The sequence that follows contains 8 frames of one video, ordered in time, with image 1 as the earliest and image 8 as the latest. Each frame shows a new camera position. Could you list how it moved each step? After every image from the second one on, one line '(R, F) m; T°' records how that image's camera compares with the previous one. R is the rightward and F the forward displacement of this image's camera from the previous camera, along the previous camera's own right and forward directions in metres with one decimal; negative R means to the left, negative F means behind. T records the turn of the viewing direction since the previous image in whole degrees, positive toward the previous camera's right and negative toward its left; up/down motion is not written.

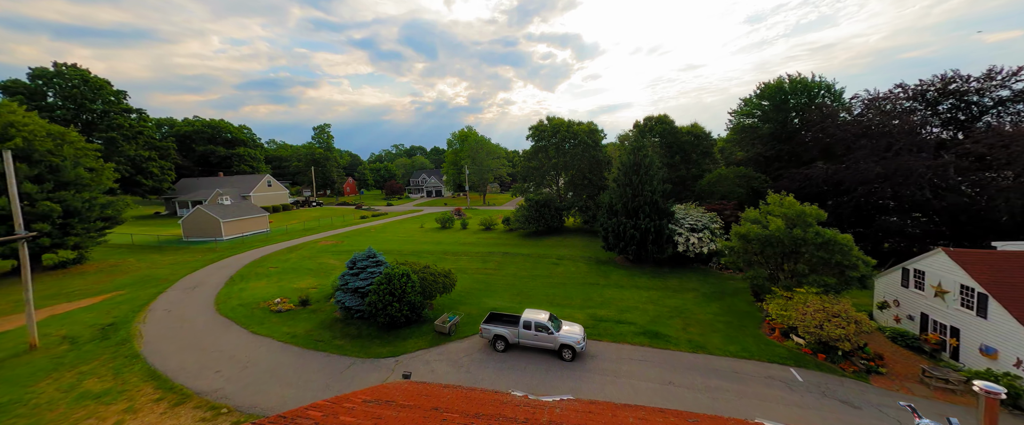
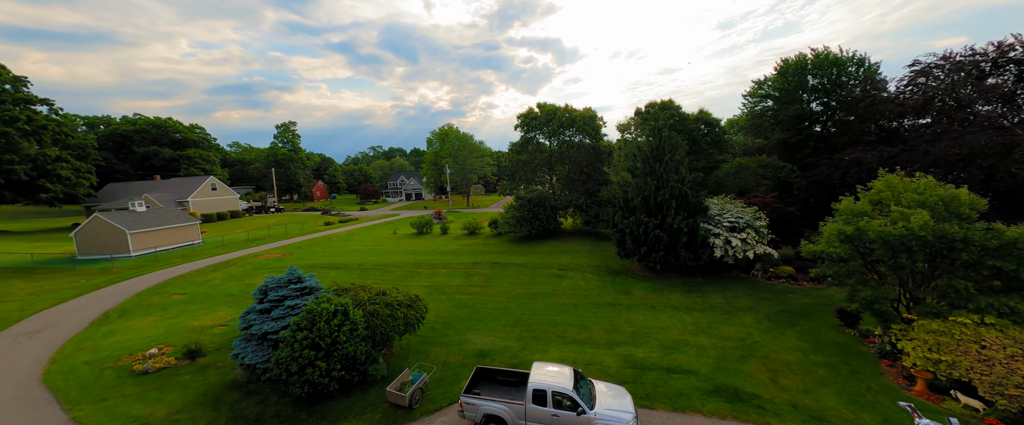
(-0.3, +5.0) m; +3°
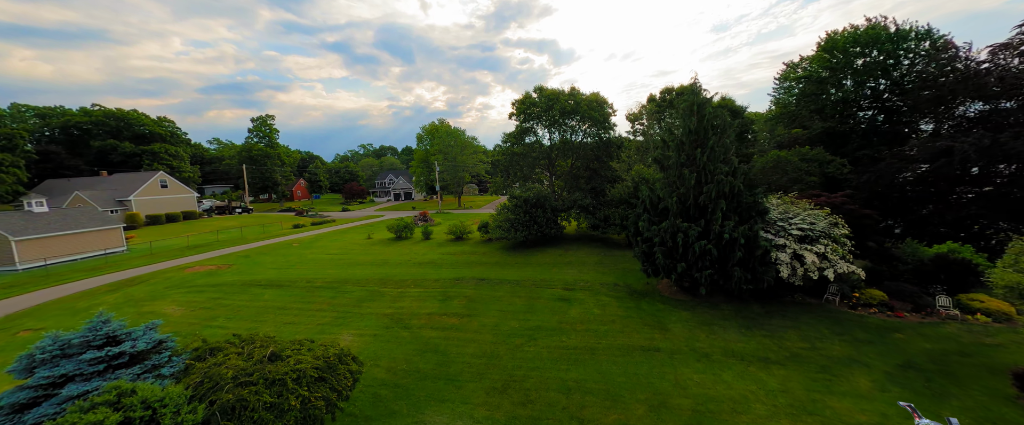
(+0.2, +4.5) m; +1°
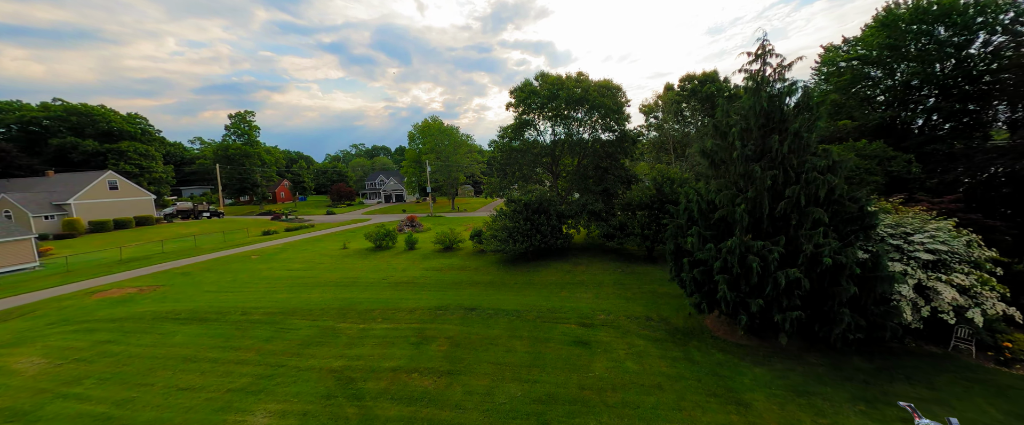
(-0.1, +3.8) m; 0°
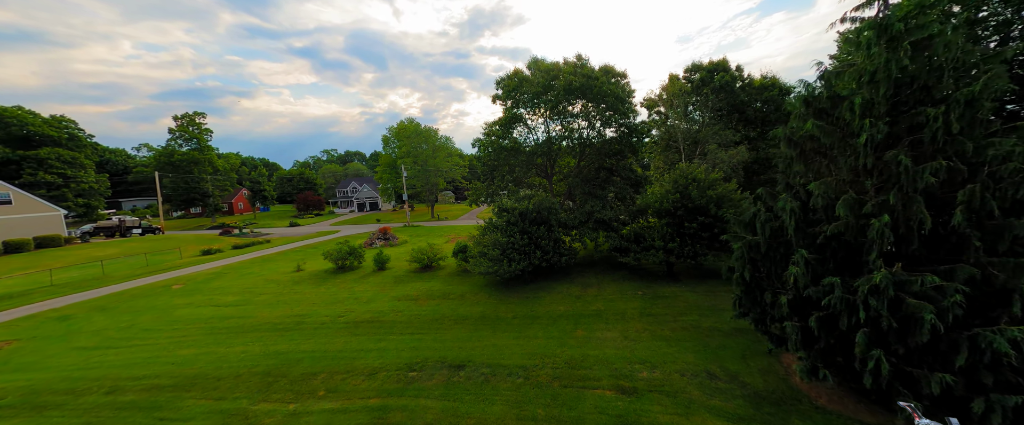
(-0.5, +3.7) m; +3°
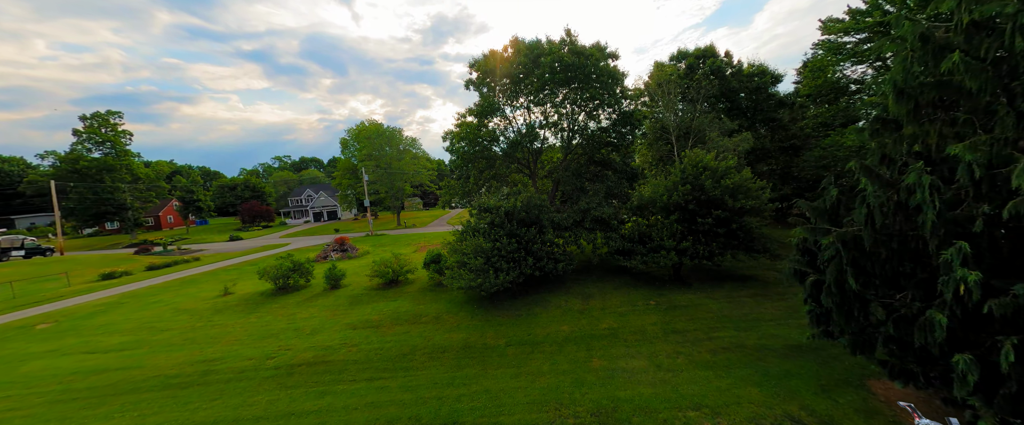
(-0.6, +2.8) m; +5°
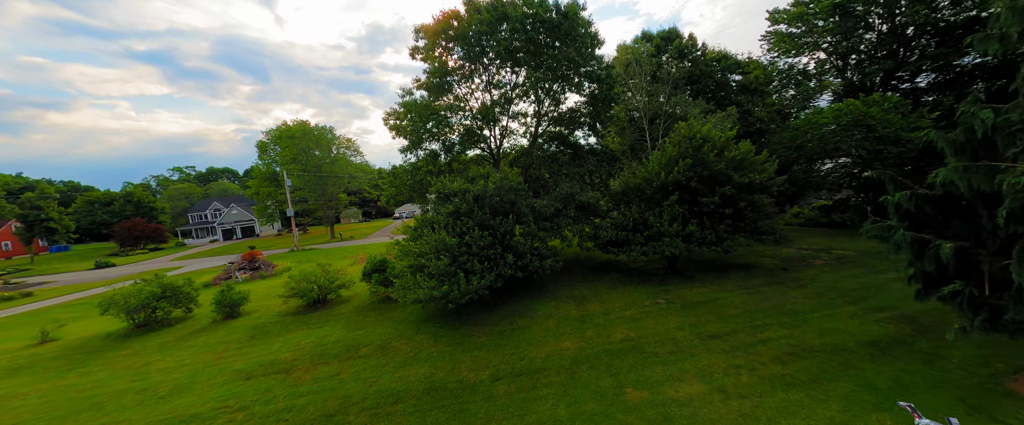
(-0.7, +3.1) m; +9°
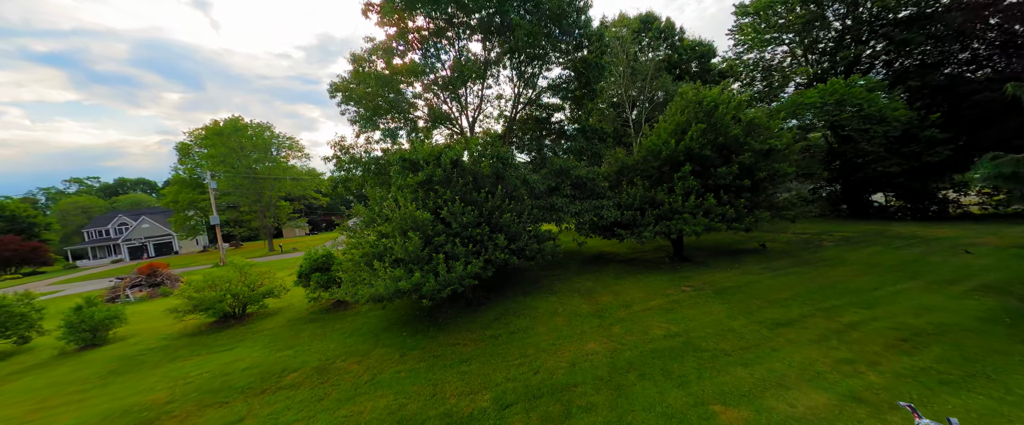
(-0.7, +2.3) m; +7°
